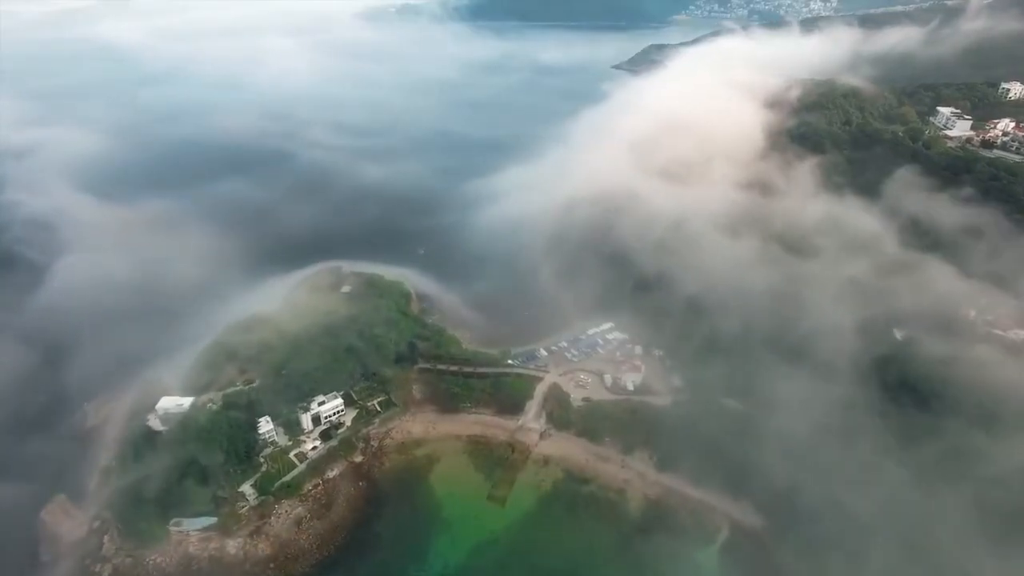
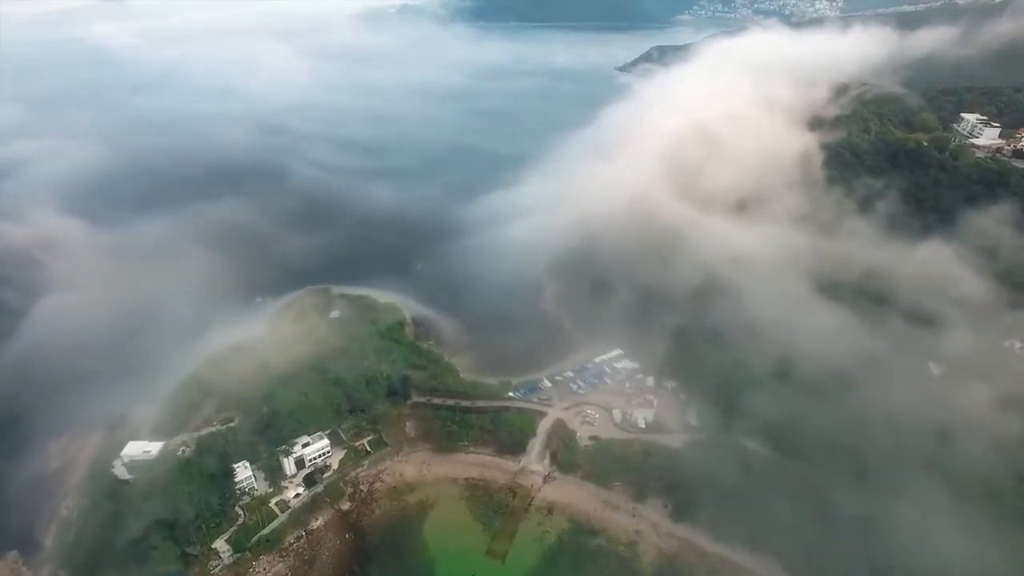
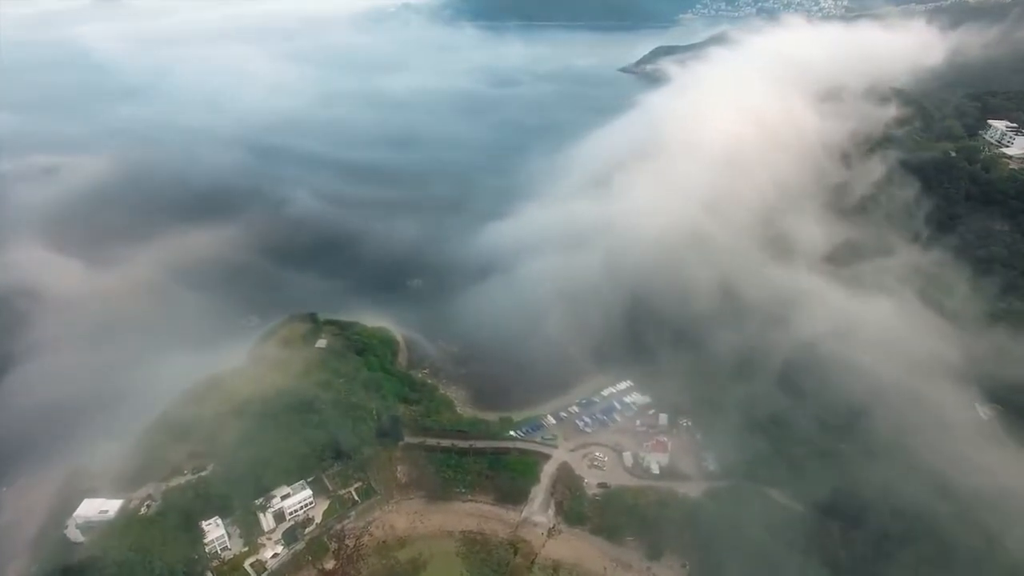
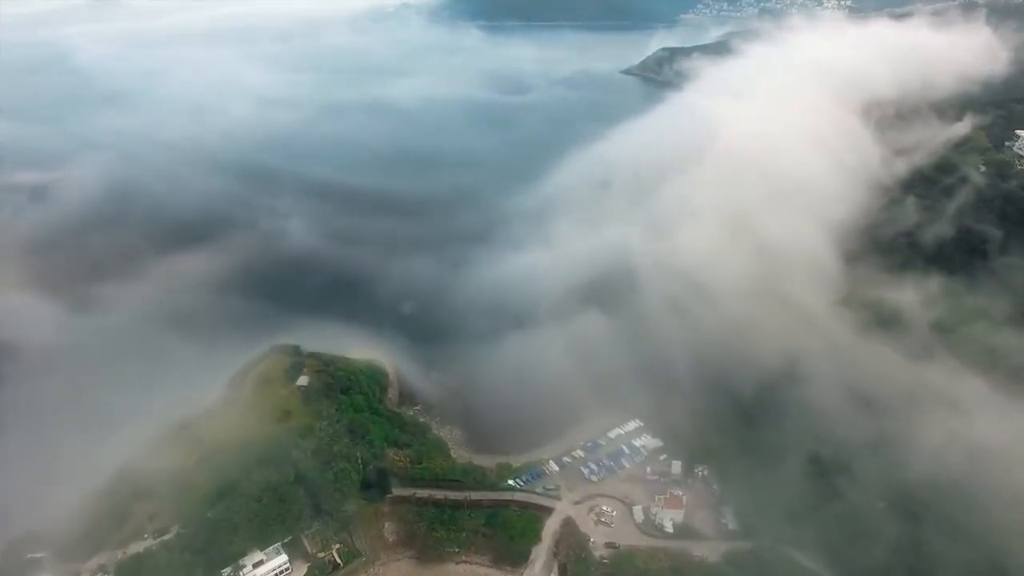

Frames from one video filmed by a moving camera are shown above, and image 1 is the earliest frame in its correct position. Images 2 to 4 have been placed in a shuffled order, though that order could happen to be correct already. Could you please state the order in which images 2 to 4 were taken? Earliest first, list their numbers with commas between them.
2, 3, 4
